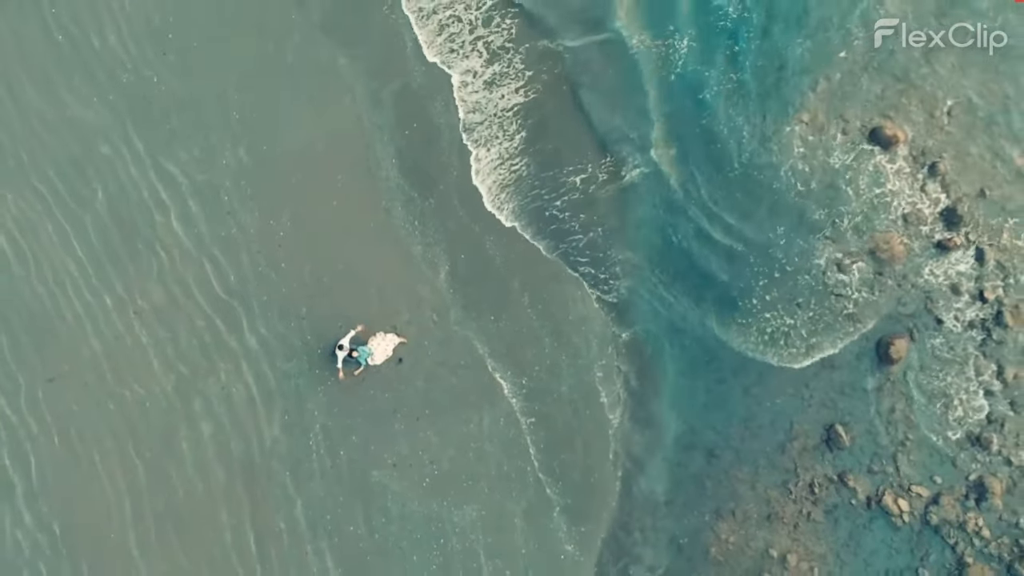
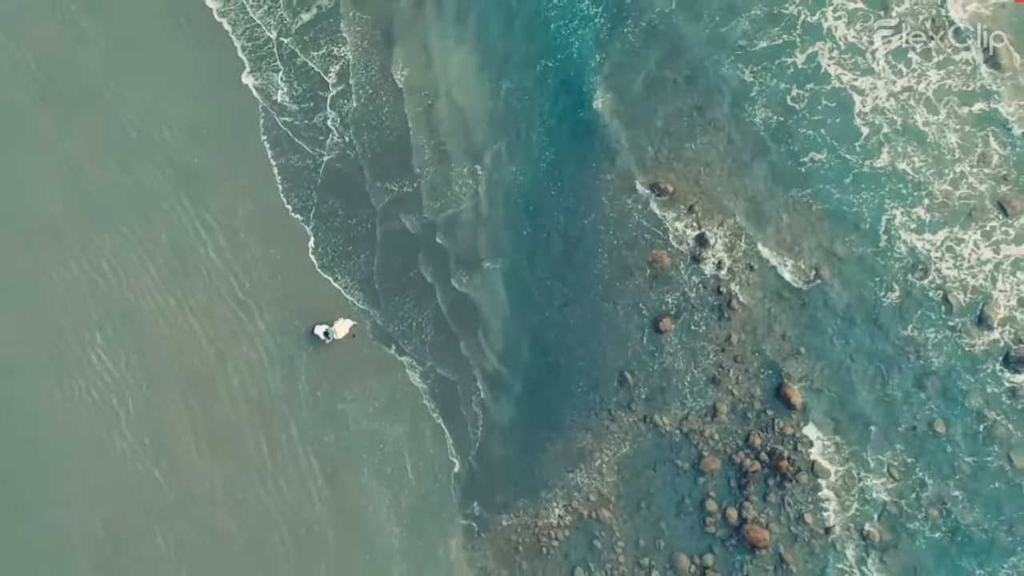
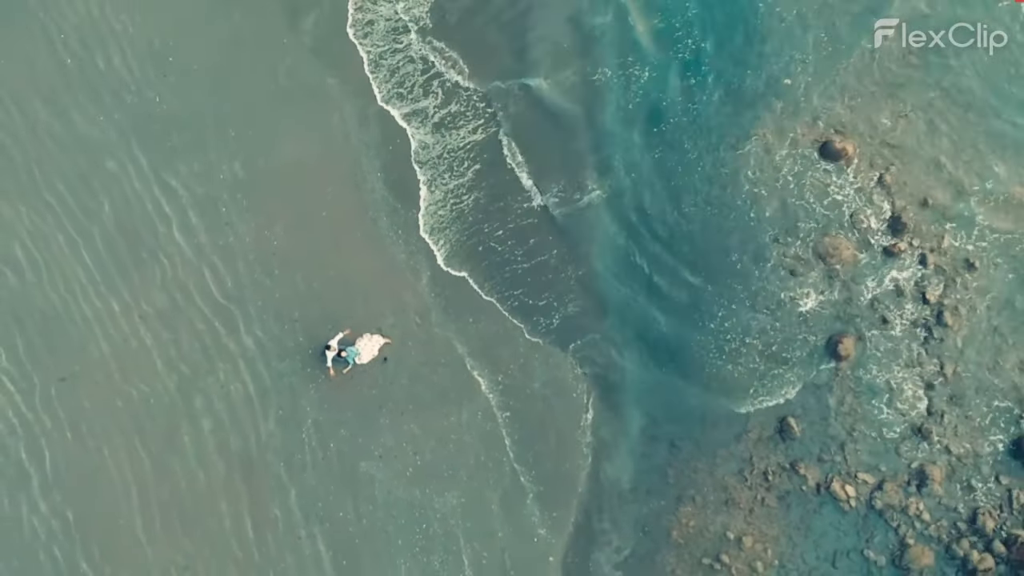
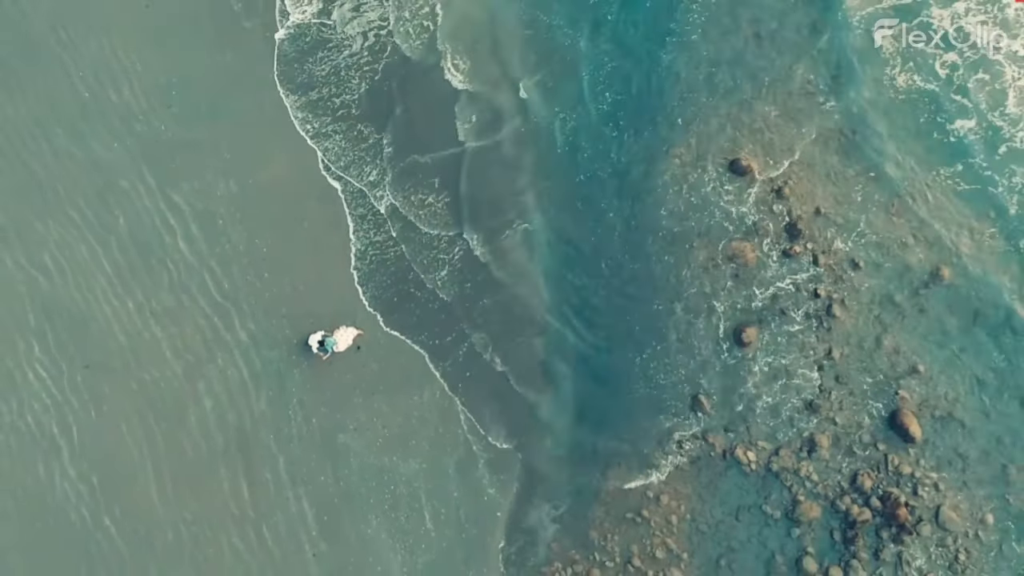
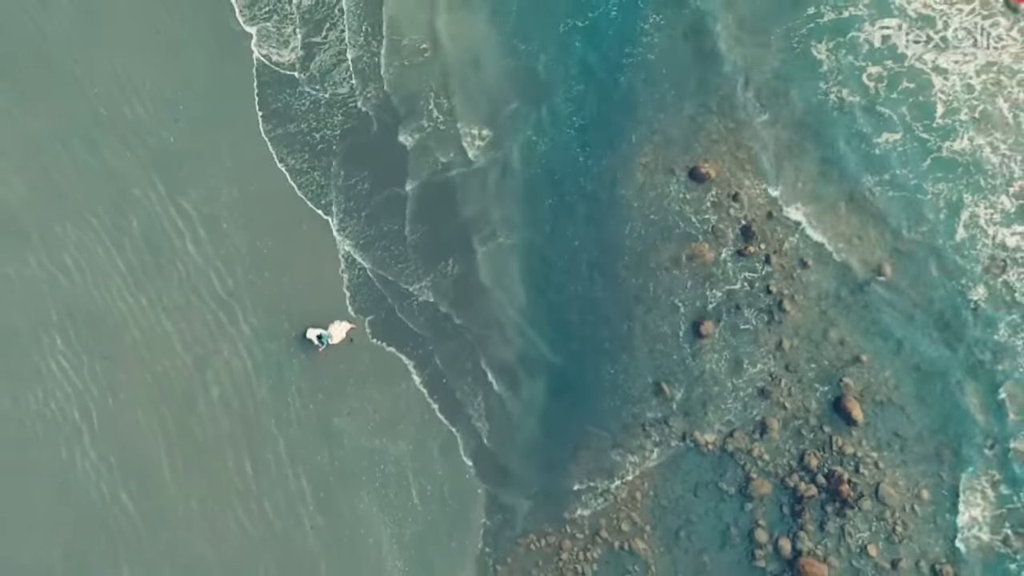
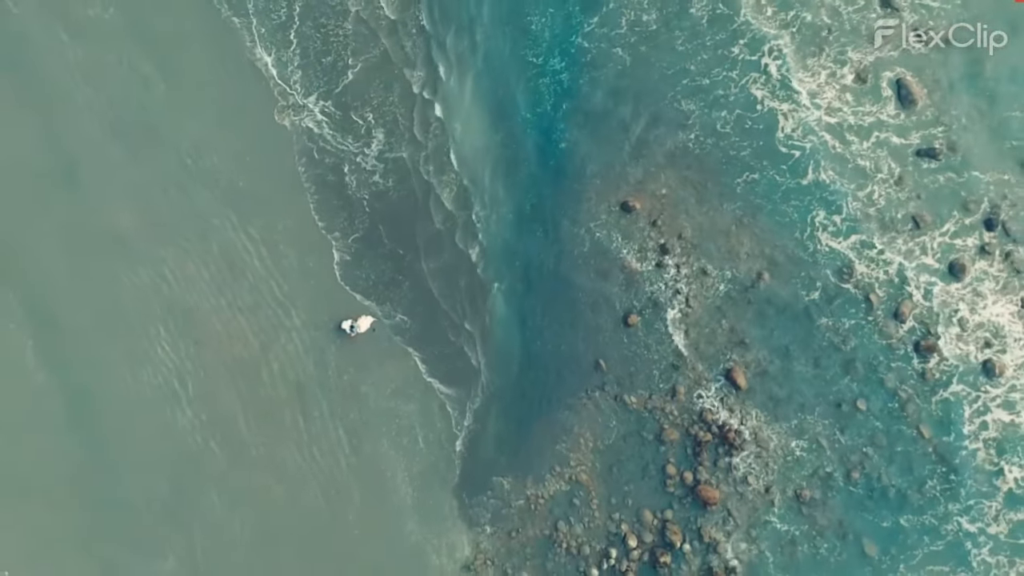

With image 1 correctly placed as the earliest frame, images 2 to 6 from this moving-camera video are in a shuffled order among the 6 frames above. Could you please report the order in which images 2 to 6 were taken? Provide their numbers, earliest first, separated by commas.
3, 4, 5, 2, 6
